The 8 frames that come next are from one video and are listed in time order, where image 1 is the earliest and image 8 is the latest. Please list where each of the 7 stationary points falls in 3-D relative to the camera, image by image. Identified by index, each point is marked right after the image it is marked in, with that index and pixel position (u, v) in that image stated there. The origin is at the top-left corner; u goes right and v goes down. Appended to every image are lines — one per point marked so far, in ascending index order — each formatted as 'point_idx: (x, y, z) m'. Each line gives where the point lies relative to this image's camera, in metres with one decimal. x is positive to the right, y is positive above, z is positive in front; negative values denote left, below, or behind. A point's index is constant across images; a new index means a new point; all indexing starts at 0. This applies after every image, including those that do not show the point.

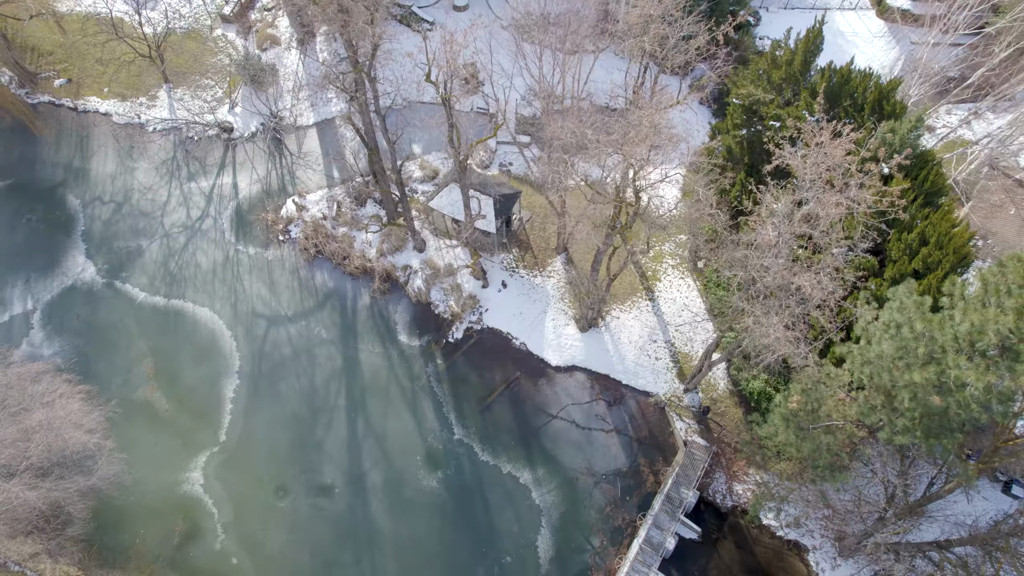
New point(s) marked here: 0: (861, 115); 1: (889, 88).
0: (+18.6, +9.1, +18.5) m
1: (+19.7, +10.3, +18.0) m
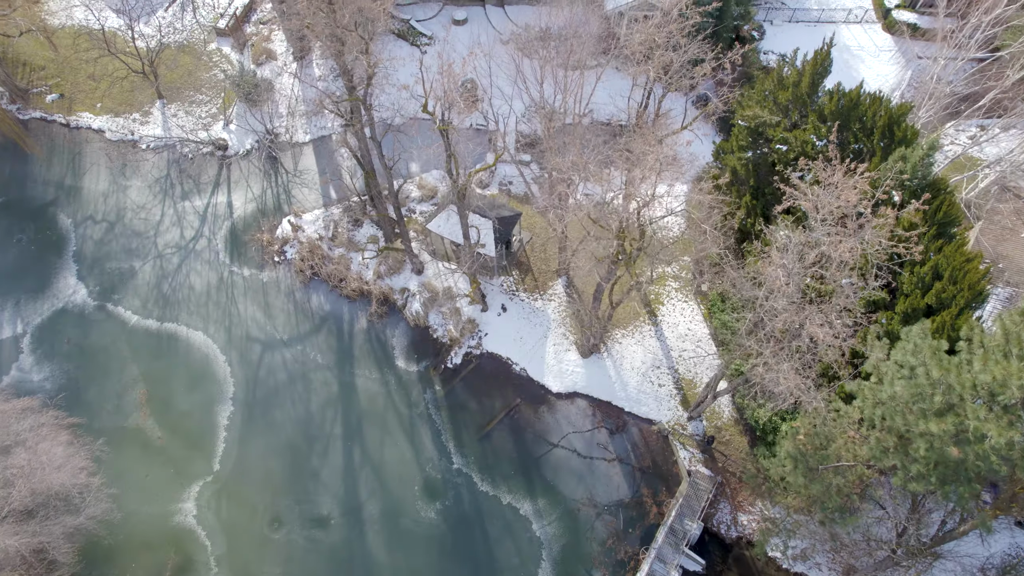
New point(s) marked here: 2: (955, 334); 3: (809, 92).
0: (+18.6, +7.6, +18.0) m
1: (+19.7, +8.8, +17.5) m
2: (+18.4, -1.9, +14.4) m
3: (+16.7, +10.9, +19.5) m
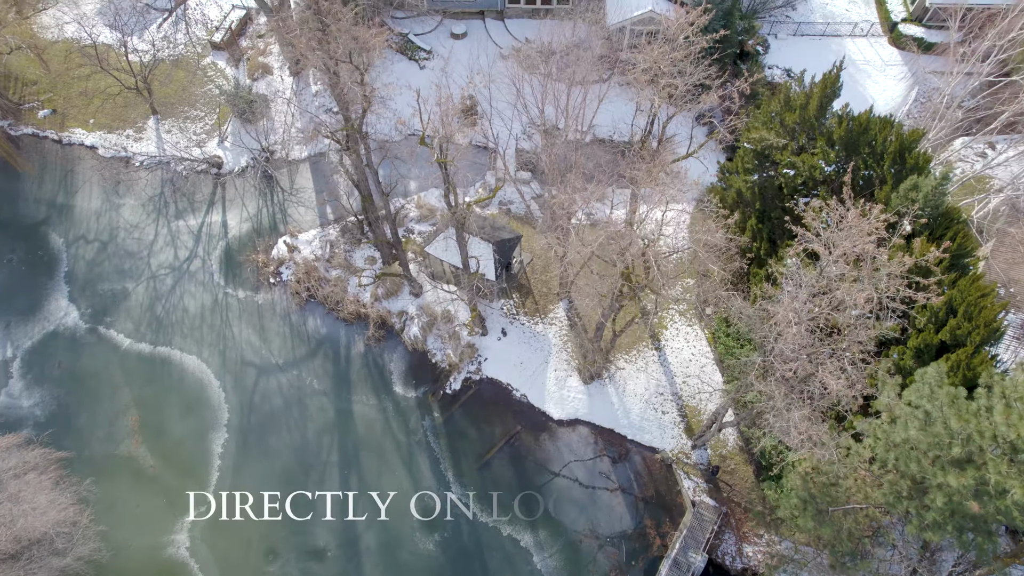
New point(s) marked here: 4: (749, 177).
0: (+18.6, +6.1, +17.5) m
1: (+19.7, +7.3, +17.1) m
2: (+18.4, -3.4, +13.9) m
3: (+16.7, +9.4, +19.0) m
4: (+13.4, +6.3, +19.7) m
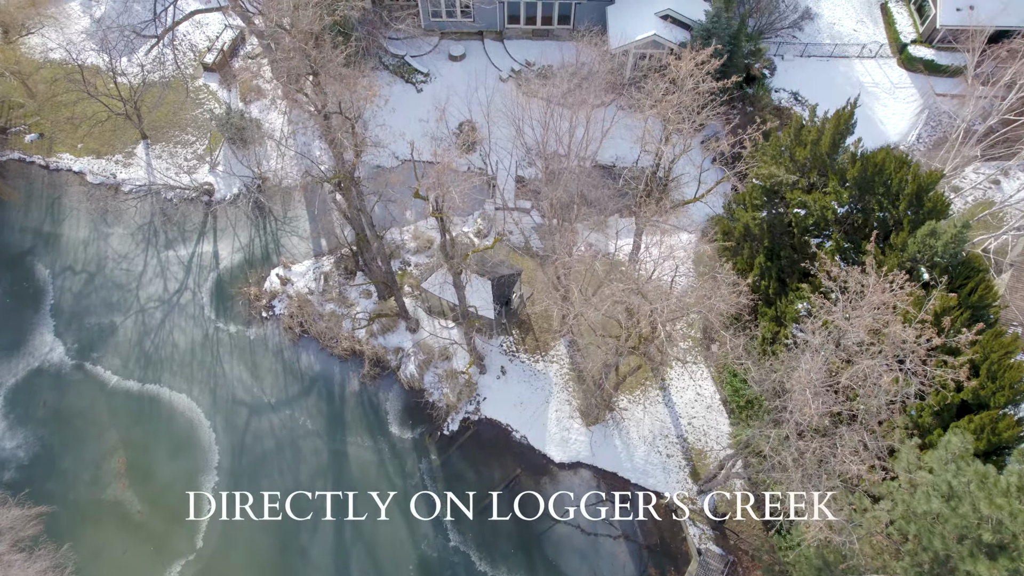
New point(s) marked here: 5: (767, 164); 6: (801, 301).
0: (+18.6, +3.8, +16.8) m
1: (+19.7, +5.0, +16.4) m
2: (+18.4, -5.7, +13.2) m
3: (+16.7, +7.1, +18.3) m
4: (+13.4, +4.1, +19.0) m
5: (+14.2, +6.8, +19.3) m
6: (+14.5, -0.7, +17.5) m
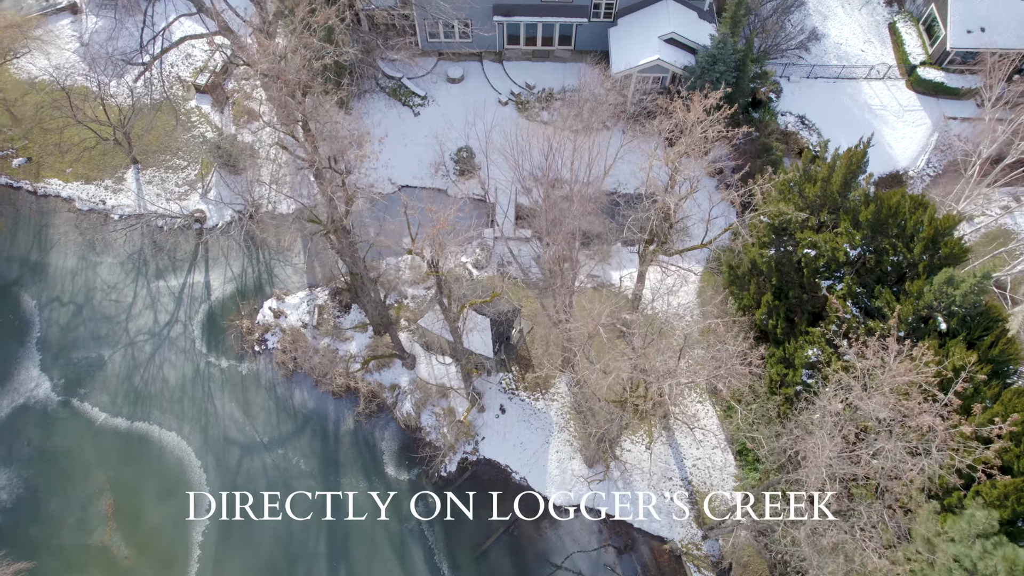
0: (+18.6, +1.7, +16.2) m
1: (+19.7, +2.8, +15.7) m
2: (+18.3, -7.9, +12.6) m
3: (+16.7, +5.0, +17.7) m
4: (+13.4, +1.9, +18.4) m
5: (+14.1, +4.7, +18.7) m
6: (+14.5, -2.8, +16.9) m
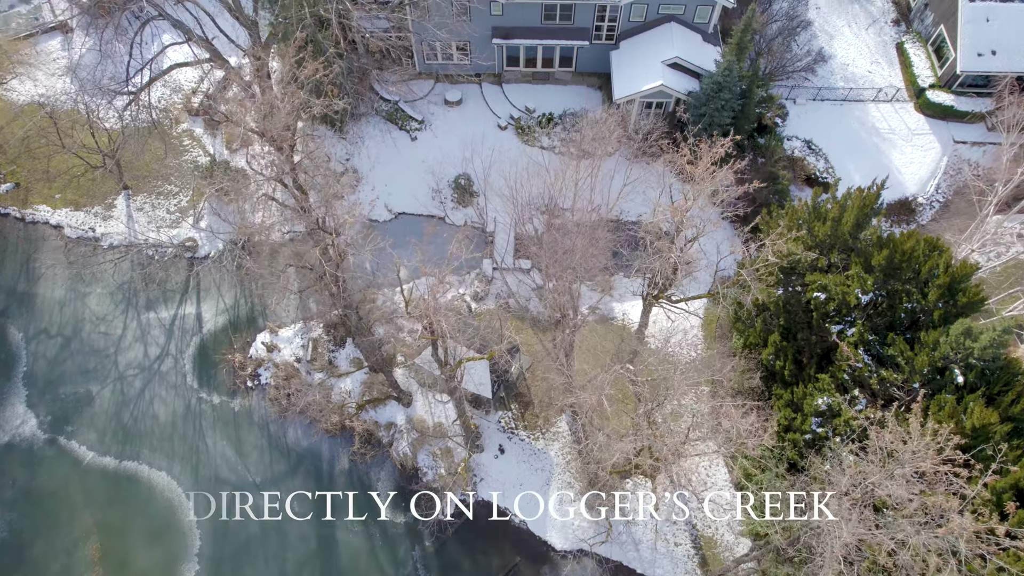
0: (+18.6, -0.5, +15.6) m
1: (+19.6, +0.7, +15.1) m
2: (+18.3, -10.0, +12.0) m
3: (+16.6, +2.8, +17.1) m
4: (+13.4, -0.2, +17.8) m
5: (+14.1, +2.6, +18.1) m
6: (+14.4, -4.9, +16.3) m
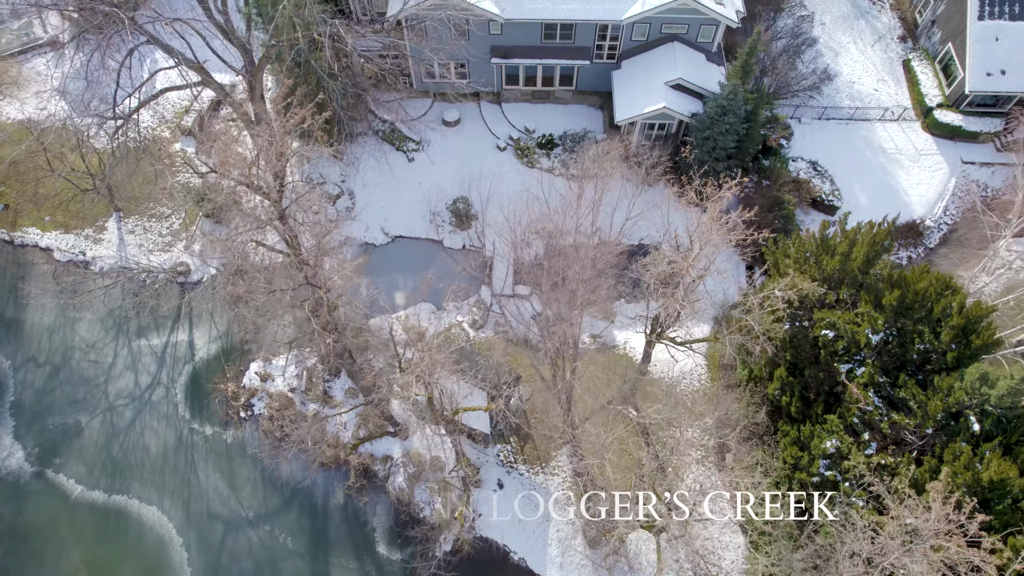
0: (+18.5, -2.2, +15.1) m
1: (+19.6, -1.0, +14.6) m
2: (+18.3, -11.8, +11.6) m
3: (+16.6, +1.1, +16.6) m
4: (+13.3, -2.0, +17.3) m
5: (+14.1, +0.8, +17.6) m
6: (+14.4, -6.7, +15.8) m
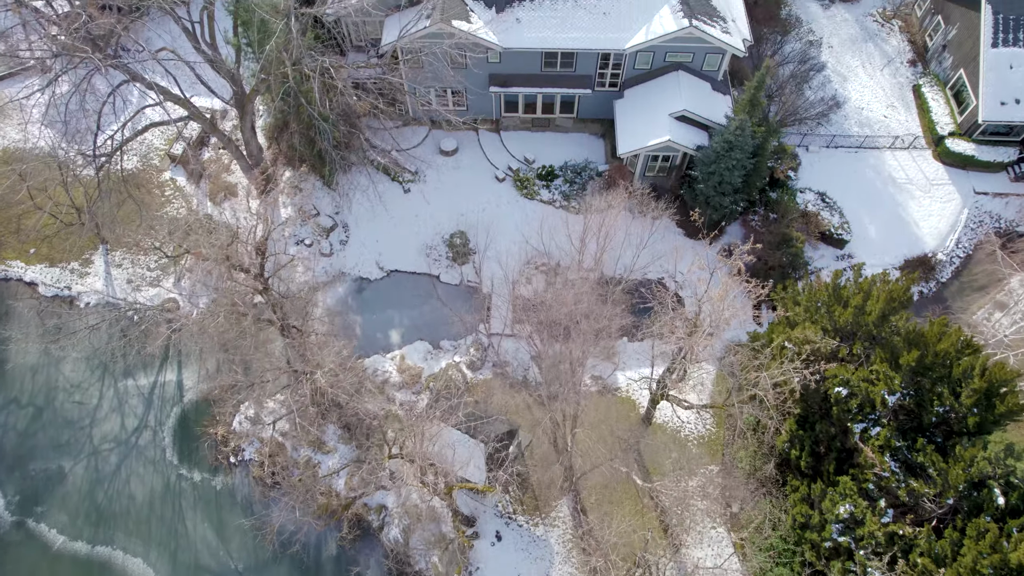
0: (+18.5, -4.7, +14.4) m
1: (+19.5, -3.5, +13.9) m
2: (+18.2, -14.2, +10.8) m
3: (+16.5, -1.4, +15.8) m
4: (+13.3, -4.4, +16.5) m
5: (+14.0, -1.6, +16.8) m
6: (+14.3, -9.1, +15.1) m
